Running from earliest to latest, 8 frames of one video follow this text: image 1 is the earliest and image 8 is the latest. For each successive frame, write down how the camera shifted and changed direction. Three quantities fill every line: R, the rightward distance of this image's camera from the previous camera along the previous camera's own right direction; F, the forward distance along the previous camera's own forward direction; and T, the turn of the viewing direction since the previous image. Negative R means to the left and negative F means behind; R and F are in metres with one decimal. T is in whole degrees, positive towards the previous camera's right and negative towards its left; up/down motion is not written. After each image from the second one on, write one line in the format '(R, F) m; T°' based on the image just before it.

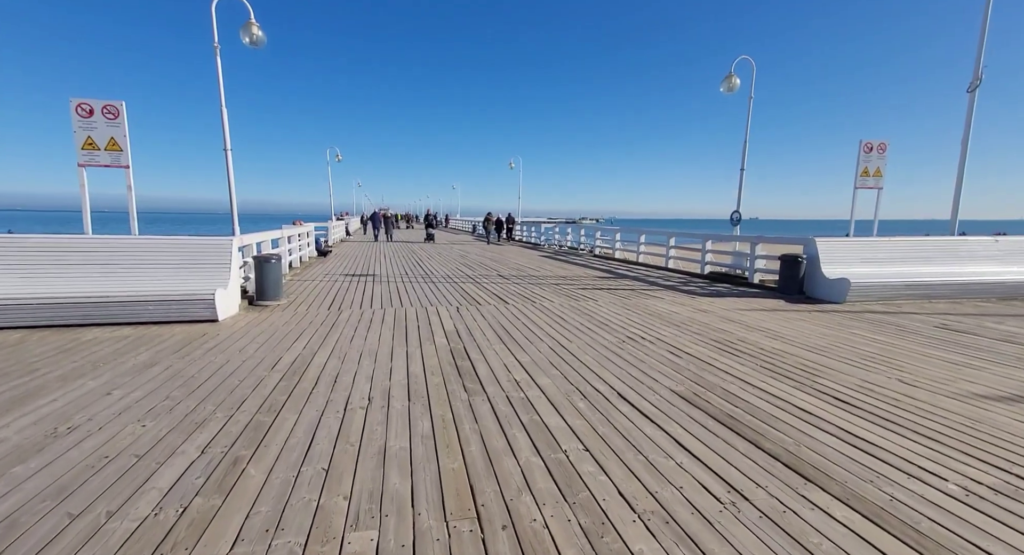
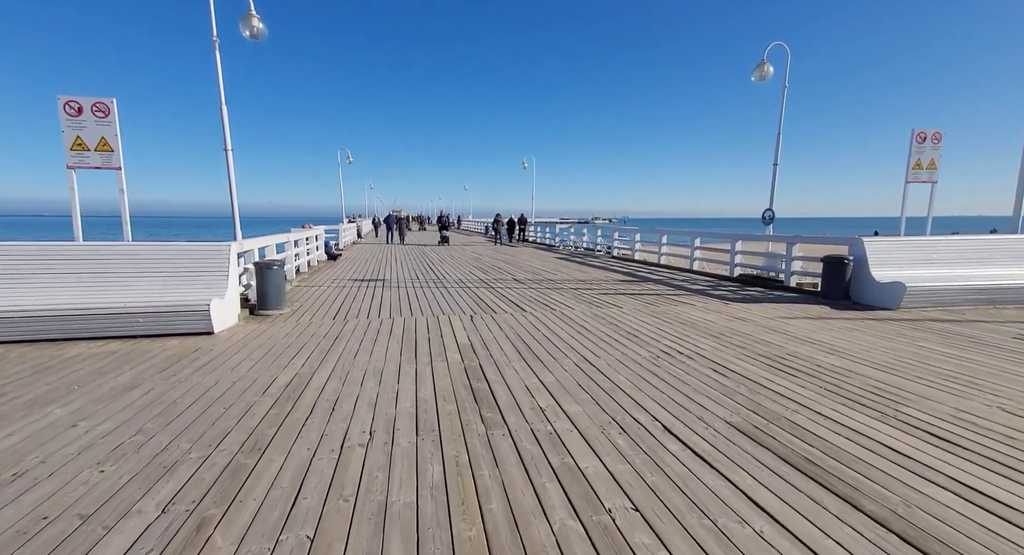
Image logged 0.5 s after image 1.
(-0.1, +0.5) m; -2°
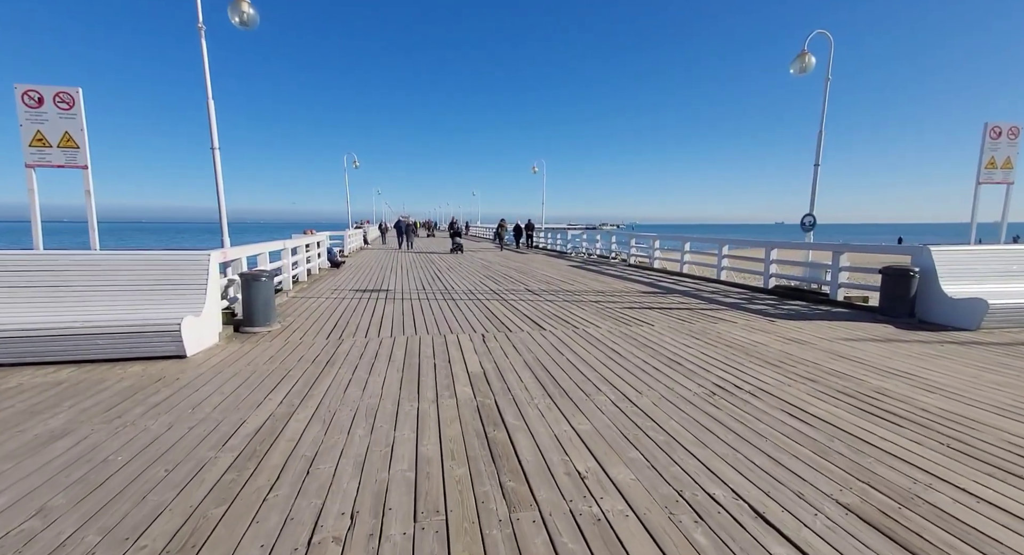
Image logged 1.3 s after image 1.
(-0.1, +0.7) m; -1°
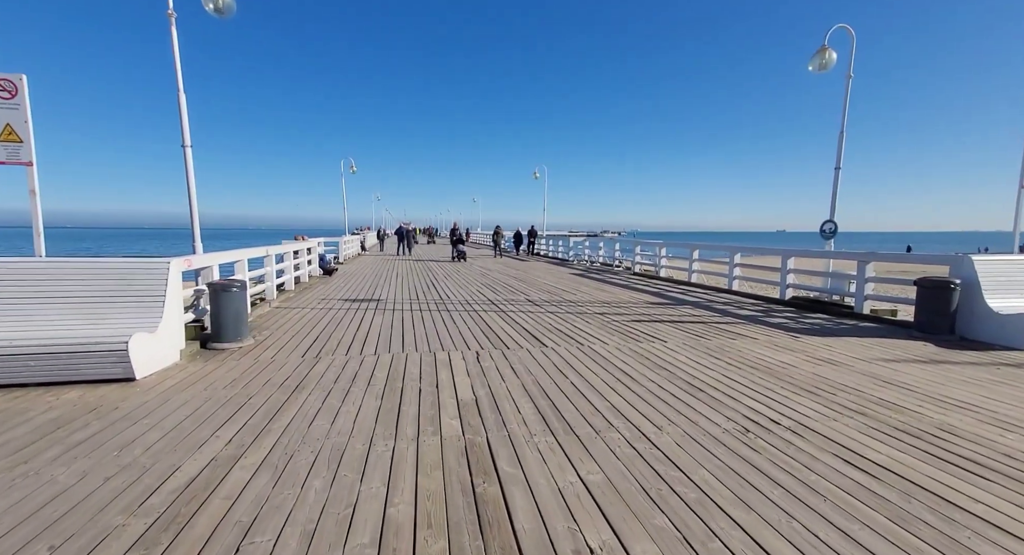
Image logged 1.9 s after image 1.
(0.0, +0.5) m; 0°
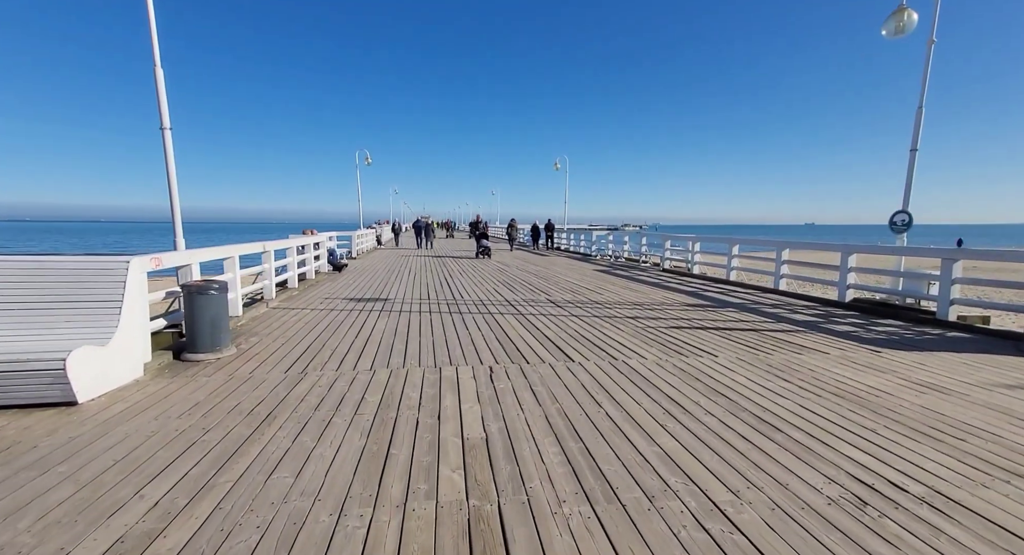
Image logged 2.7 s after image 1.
(0.0, +0.8) m; -2°
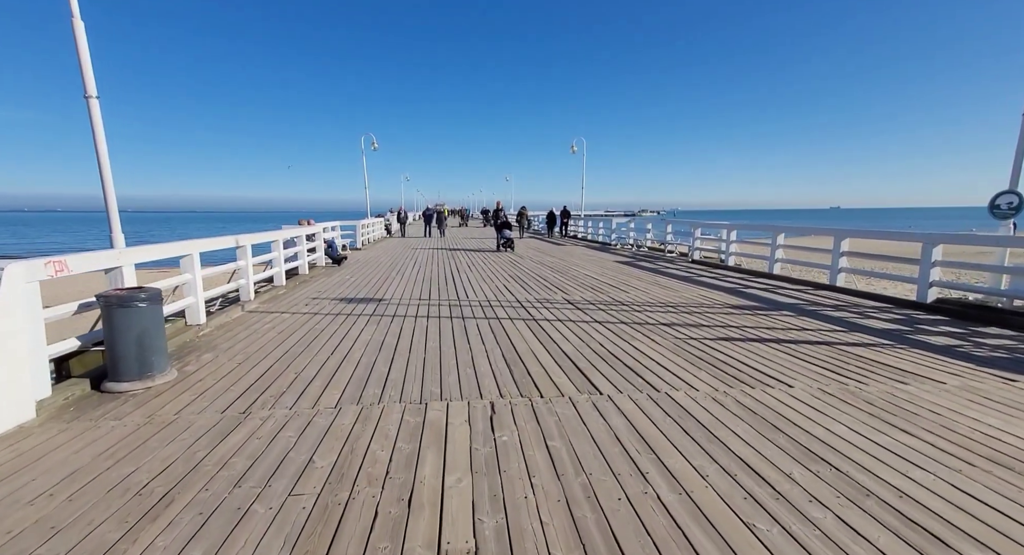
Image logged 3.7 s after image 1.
(0.0, +1.0) m; -2°
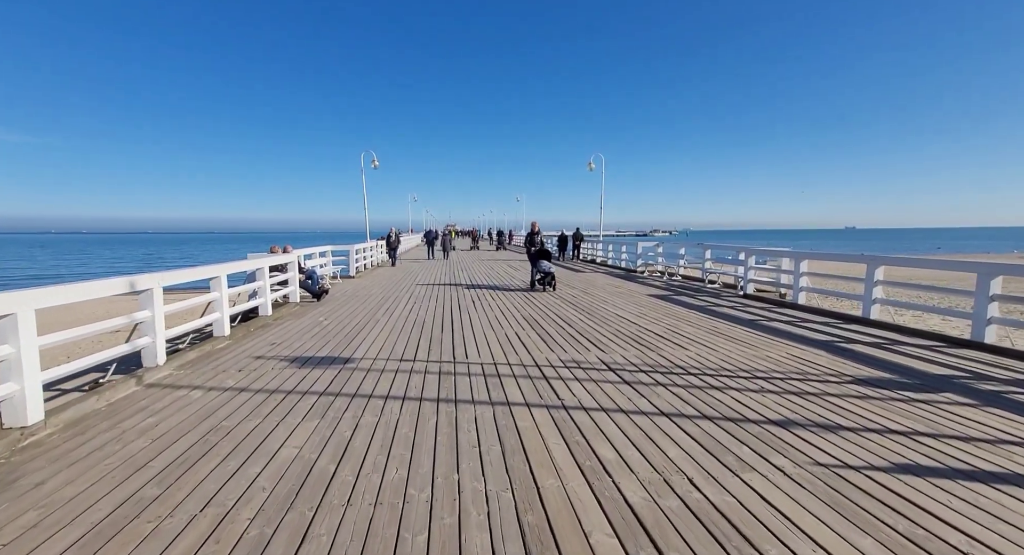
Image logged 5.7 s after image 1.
(-0.1, +1.9) m; -1°
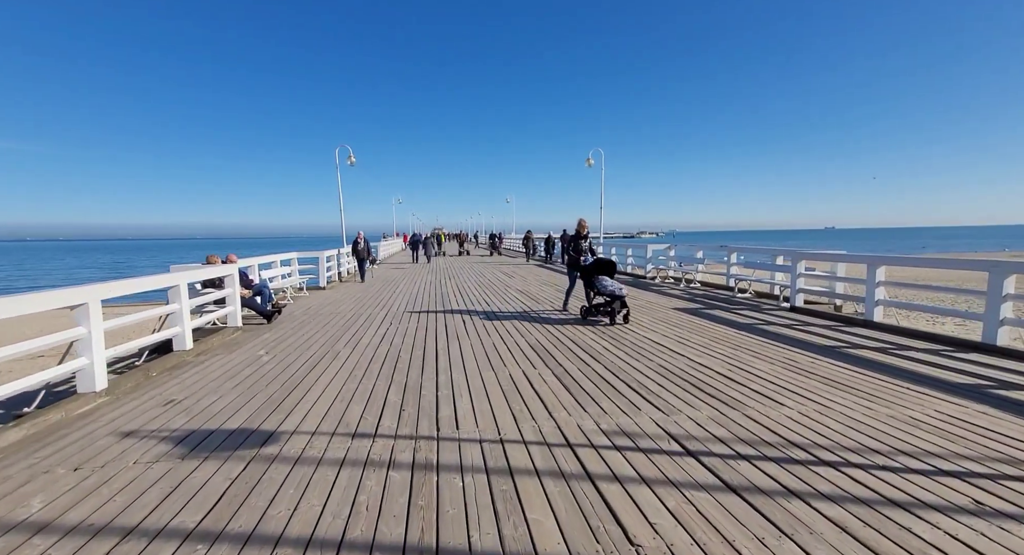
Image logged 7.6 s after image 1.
(-0.2, +1.8) m; +1°
